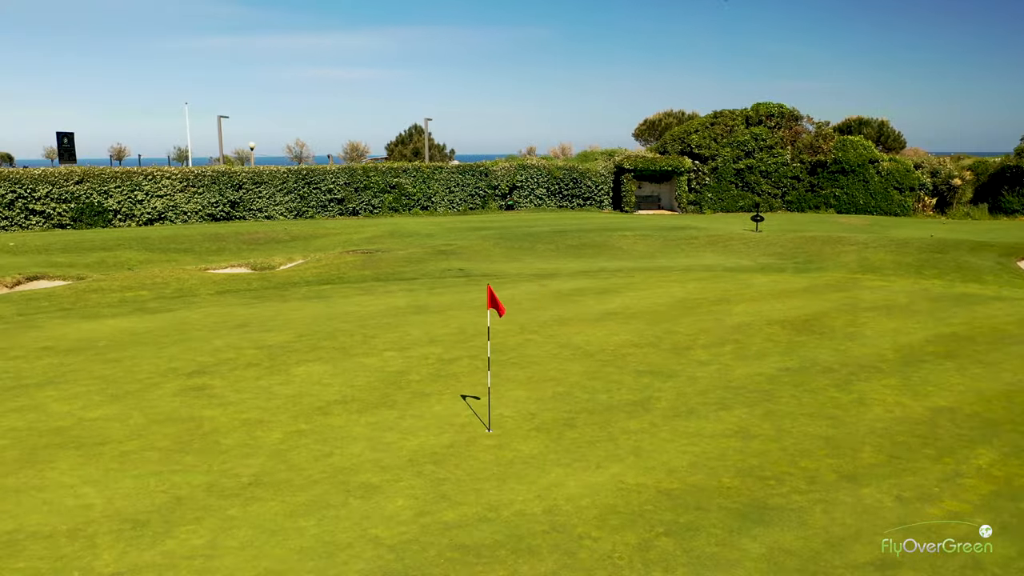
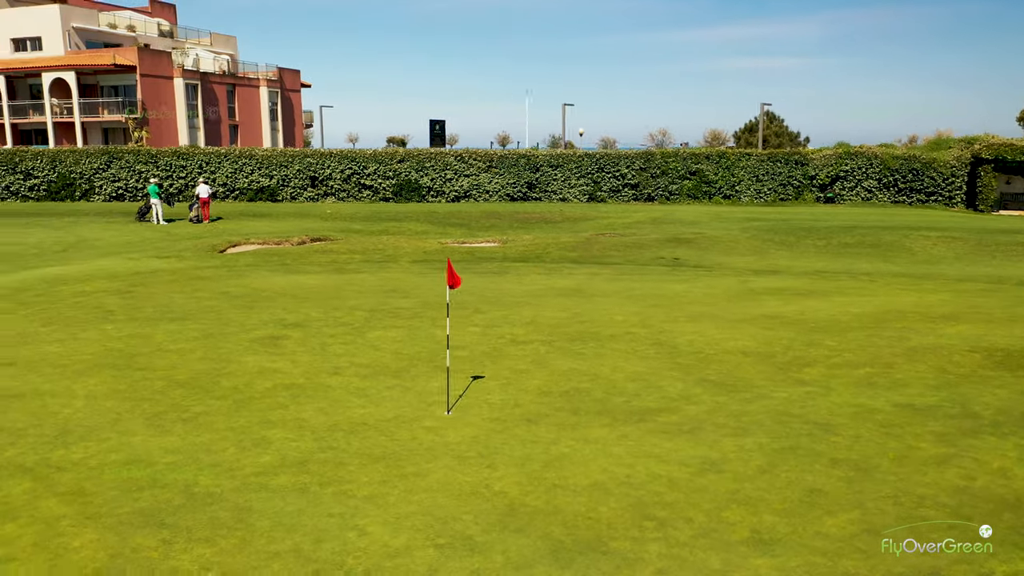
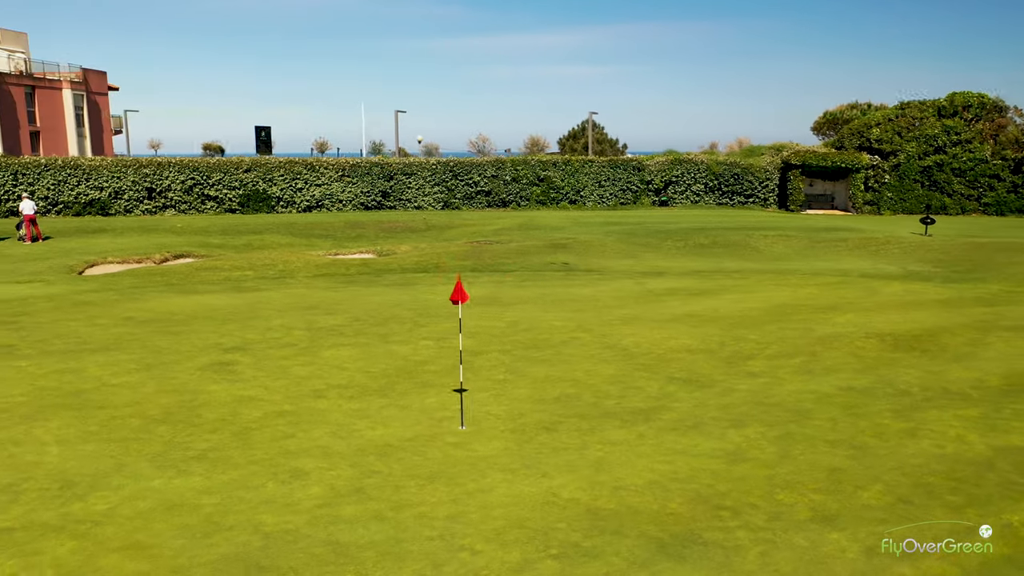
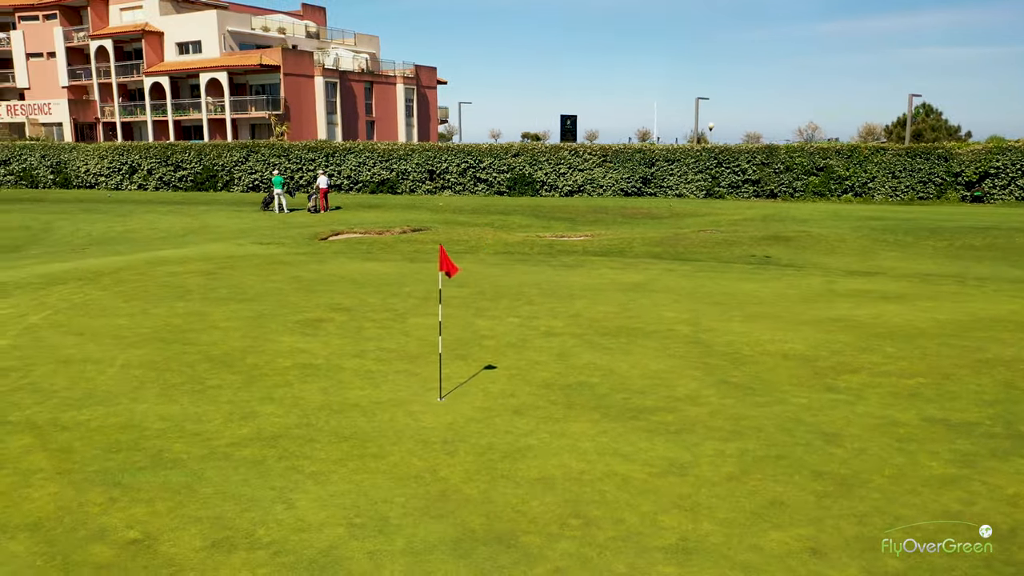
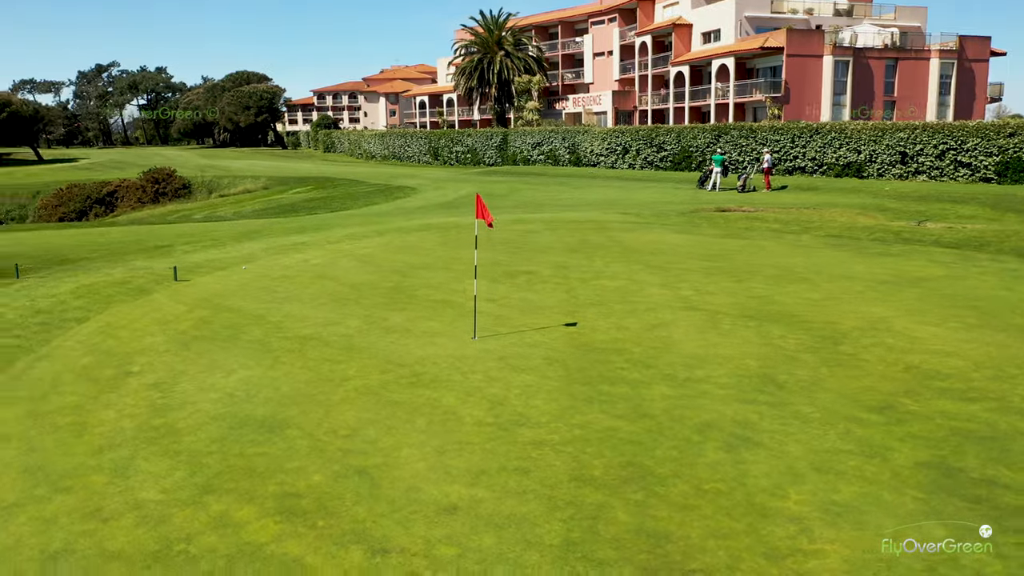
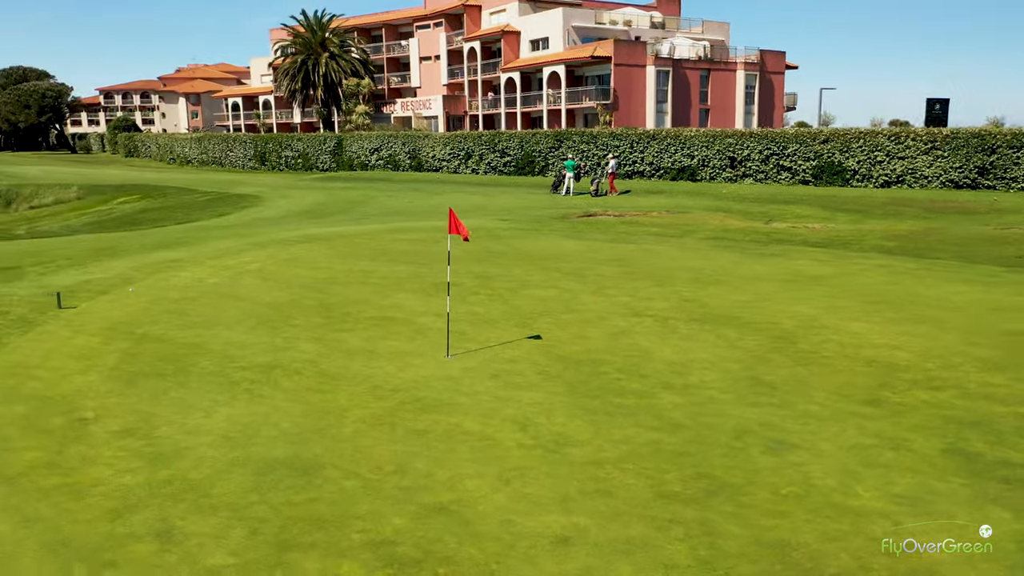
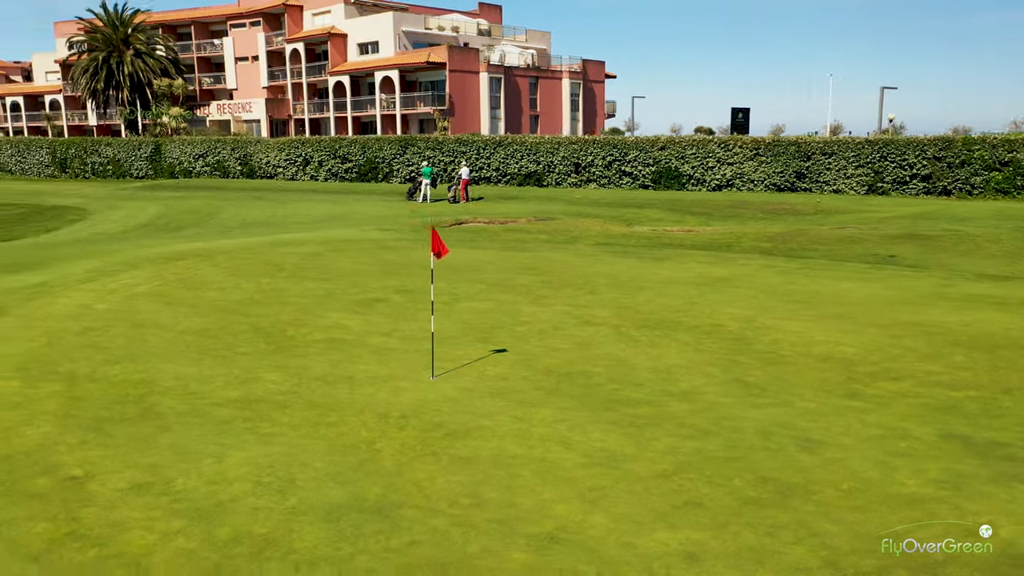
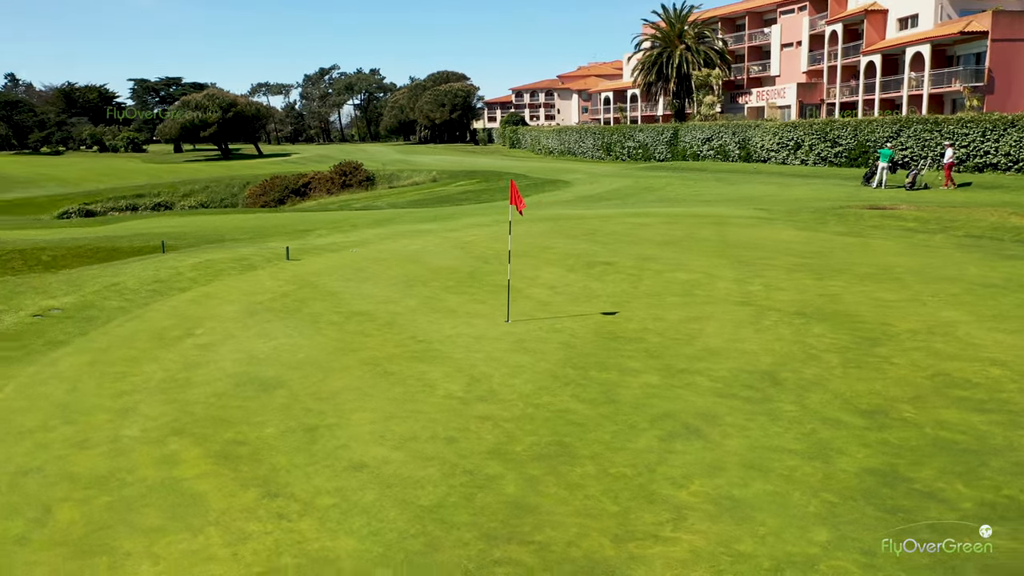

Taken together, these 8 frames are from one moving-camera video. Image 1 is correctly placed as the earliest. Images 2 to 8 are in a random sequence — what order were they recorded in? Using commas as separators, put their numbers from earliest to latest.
3, 2, 4, 7, 6, 5, 8
